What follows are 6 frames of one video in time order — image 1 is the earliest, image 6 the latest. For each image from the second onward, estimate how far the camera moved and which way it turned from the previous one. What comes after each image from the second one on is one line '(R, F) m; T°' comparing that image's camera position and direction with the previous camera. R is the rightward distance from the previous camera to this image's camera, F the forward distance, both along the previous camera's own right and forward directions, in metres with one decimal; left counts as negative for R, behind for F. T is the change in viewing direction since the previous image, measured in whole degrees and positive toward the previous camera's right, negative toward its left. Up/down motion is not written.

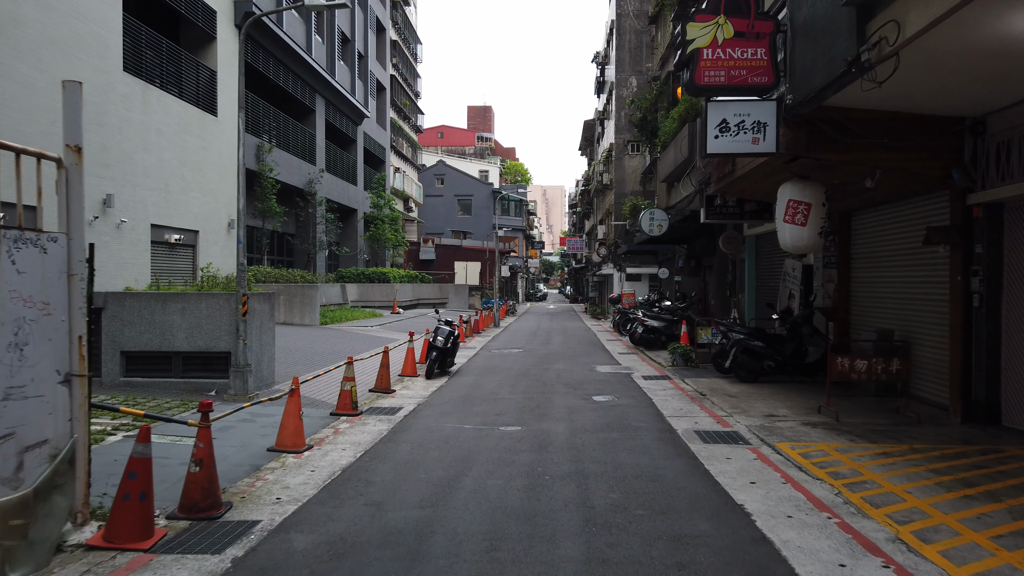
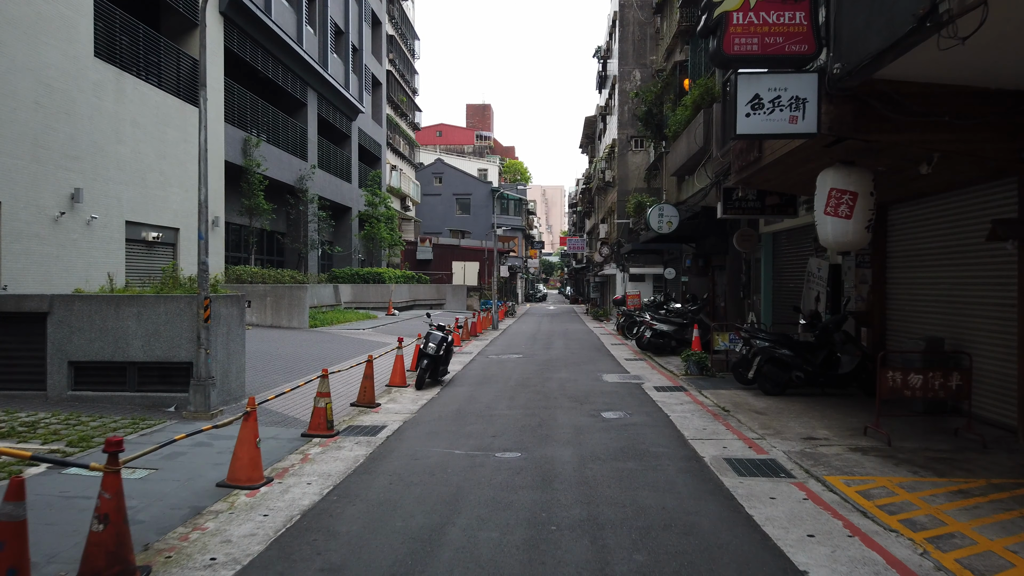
(0.0, +1.3) m; 0°
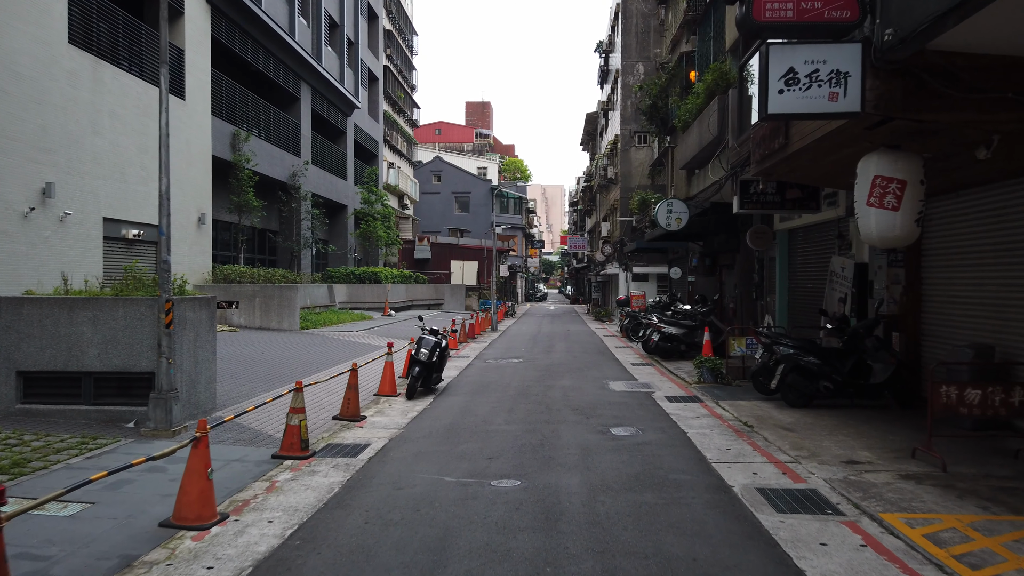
(0.0, +1.0) m; 0°
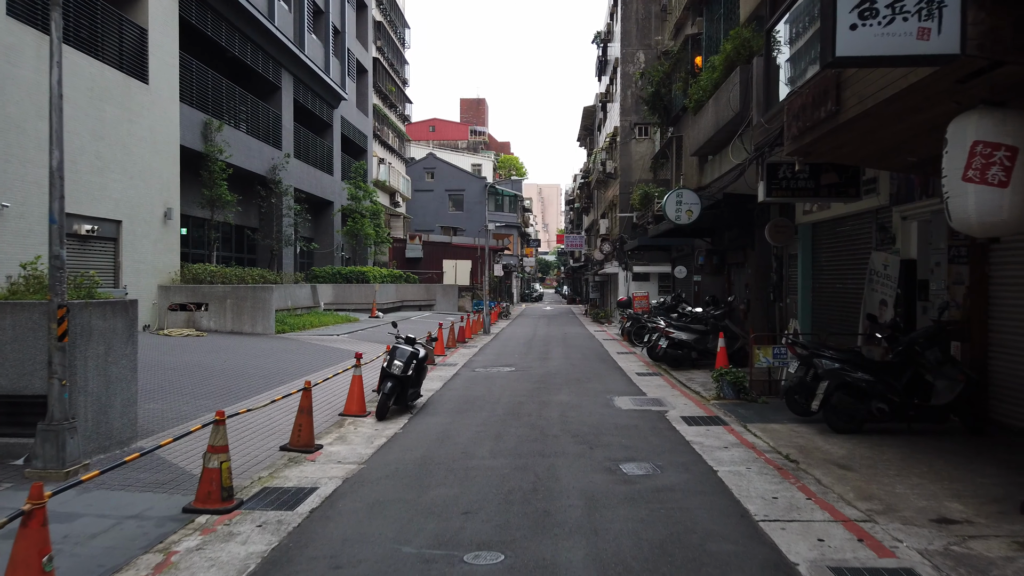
(+0.1, +1.7) m; 0°
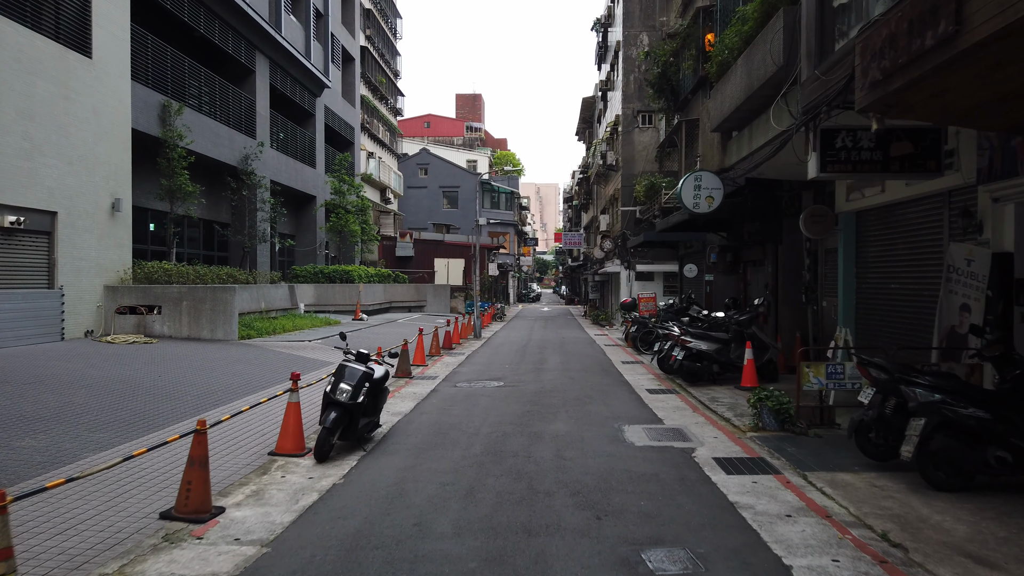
(+0.2, +2.3) m; 0°
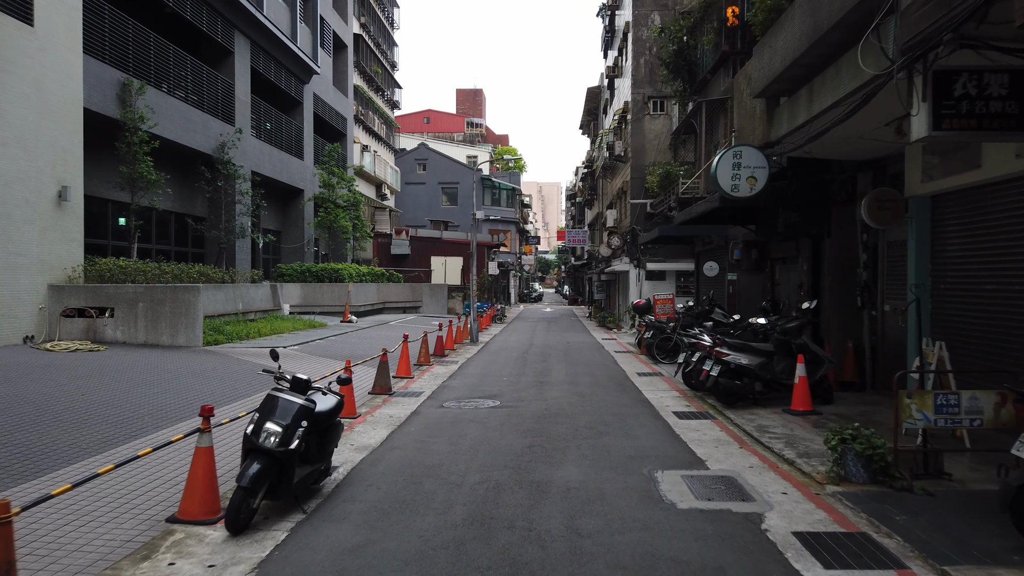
(+0.1, +2.2) m; 0°
